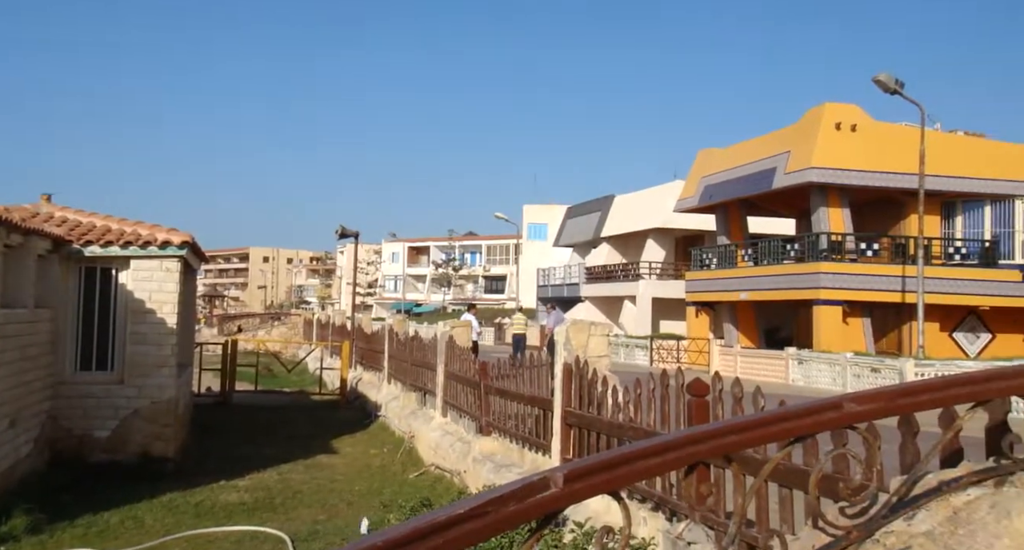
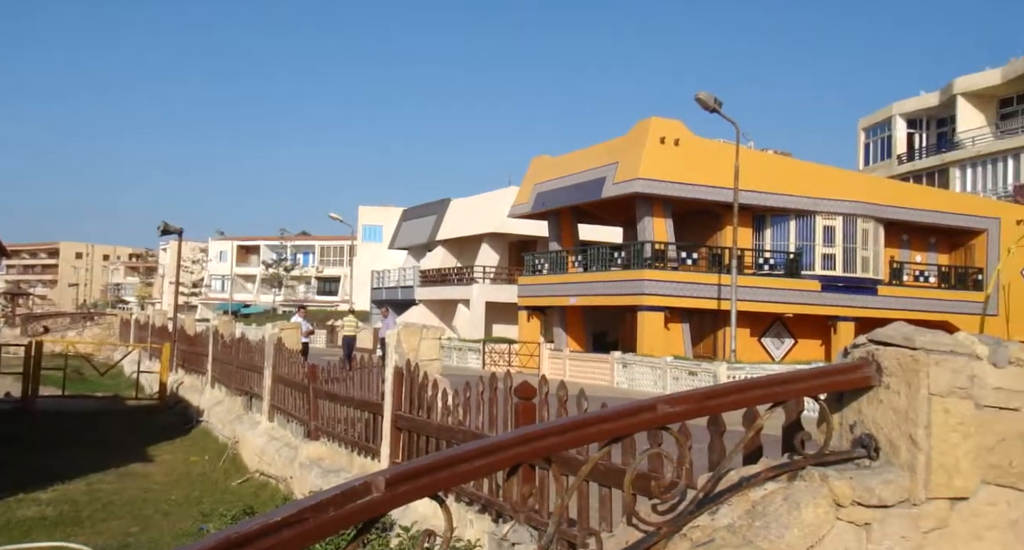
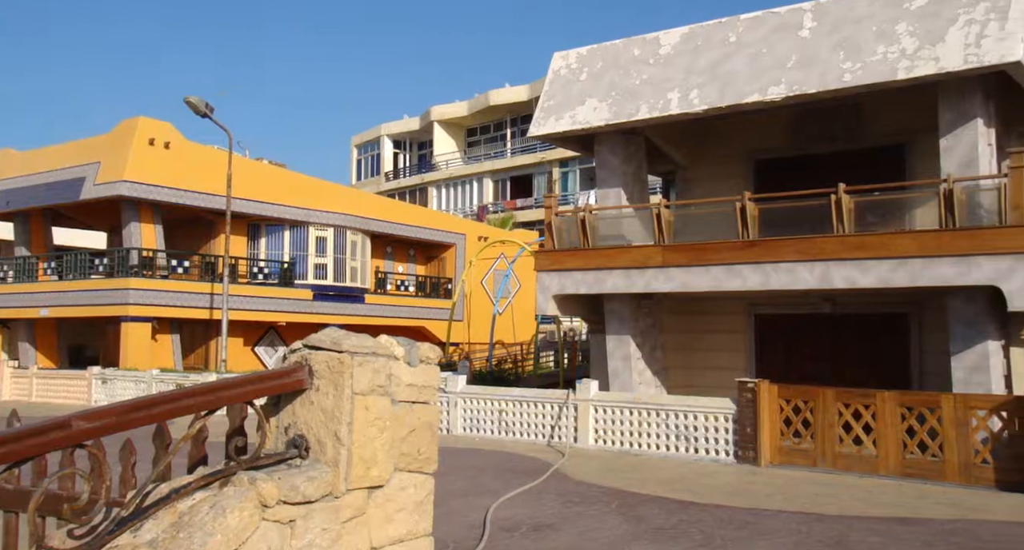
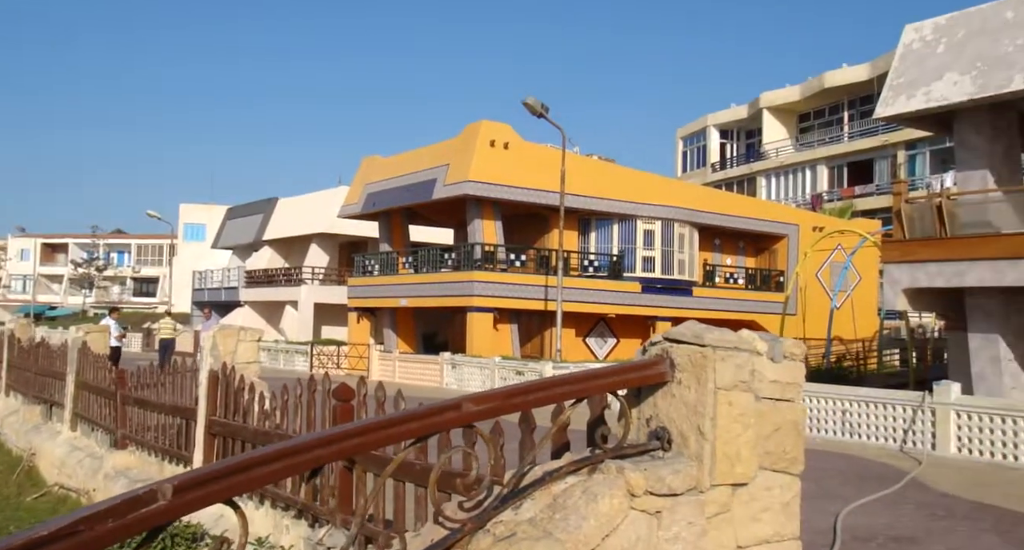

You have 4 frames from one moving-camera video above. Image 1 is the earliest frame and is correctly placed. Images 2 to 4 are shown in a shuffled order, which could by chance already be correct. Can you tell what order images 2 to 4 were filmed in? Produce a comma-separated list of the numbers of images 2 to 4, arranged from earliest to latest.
2, 4, 3
